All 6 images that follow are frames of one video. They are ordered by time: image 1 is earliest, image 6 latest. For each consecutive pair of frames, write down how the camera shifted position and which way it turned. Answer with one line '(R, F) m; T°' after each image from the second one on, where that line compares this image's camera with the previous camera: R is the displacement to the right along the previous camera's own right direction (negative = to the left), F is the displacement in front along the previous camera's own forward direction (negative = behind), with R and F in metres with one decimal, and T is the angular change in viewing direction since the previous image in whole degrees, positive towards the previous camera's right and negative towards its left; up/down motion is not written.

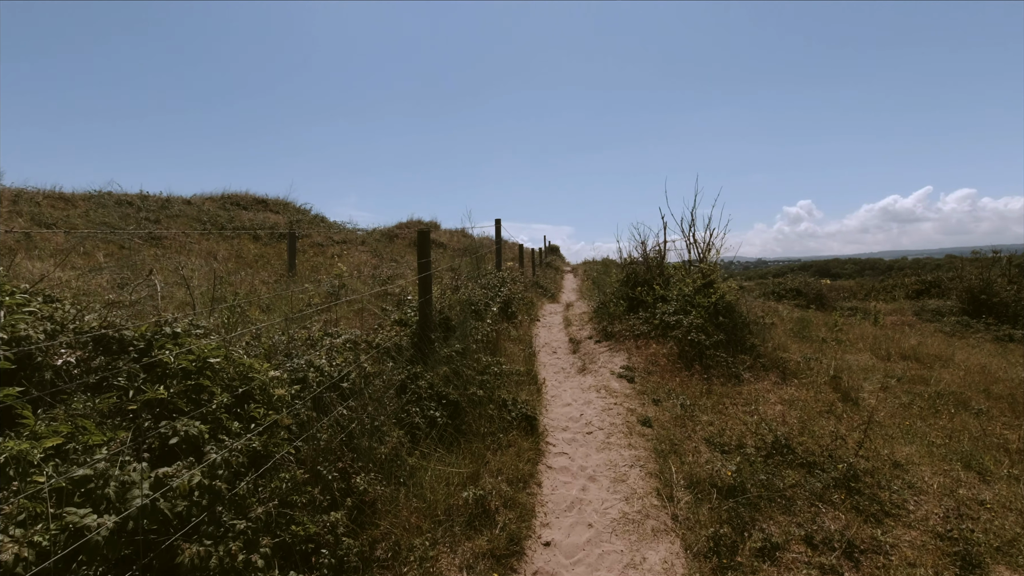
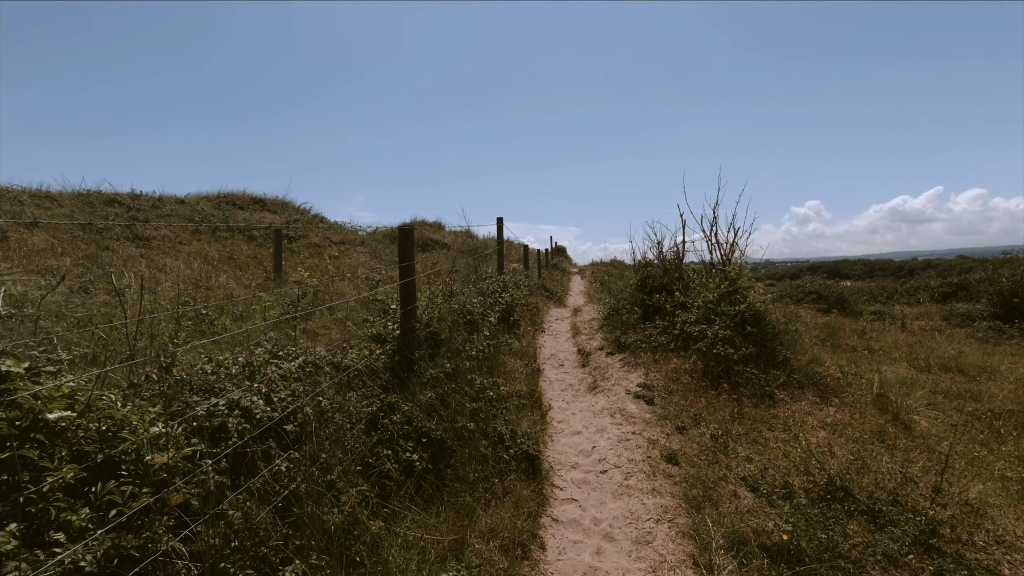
(+0.1, +0.8) m; -1°
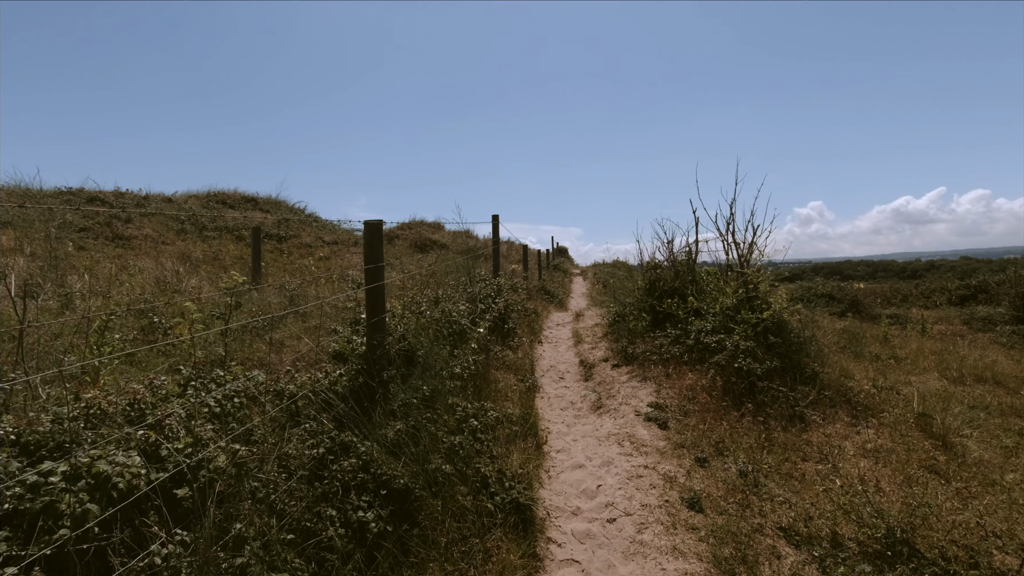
(+0.1, +0.7) m; 0°
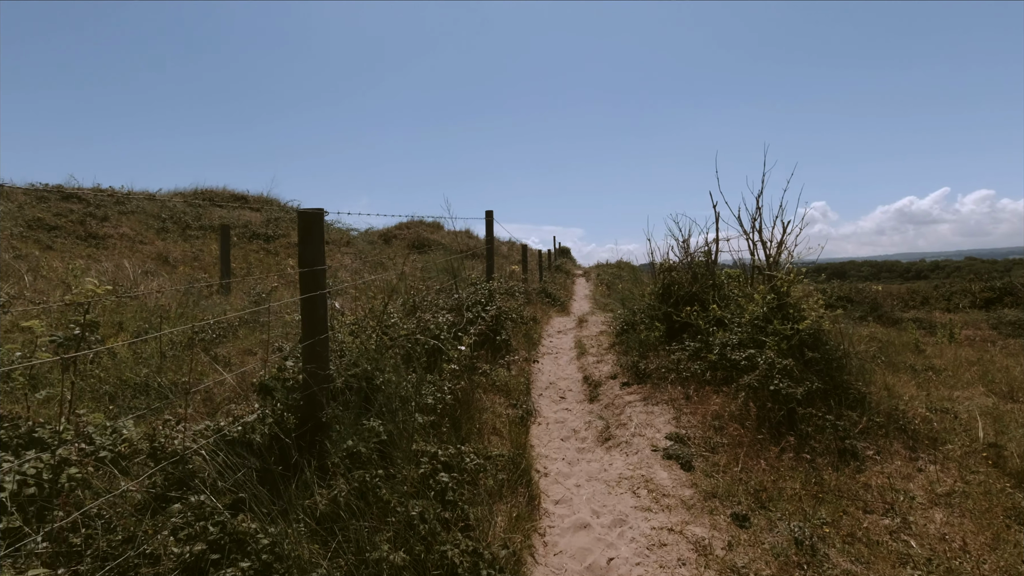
(+0.1, +0.8) m; 0°
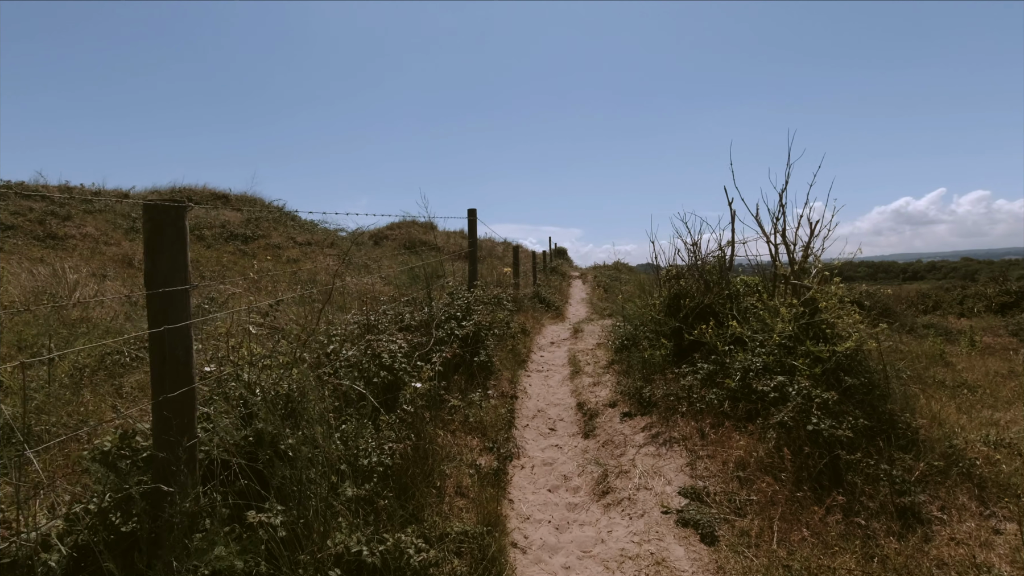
(+0.1, +0.8) m; 0°
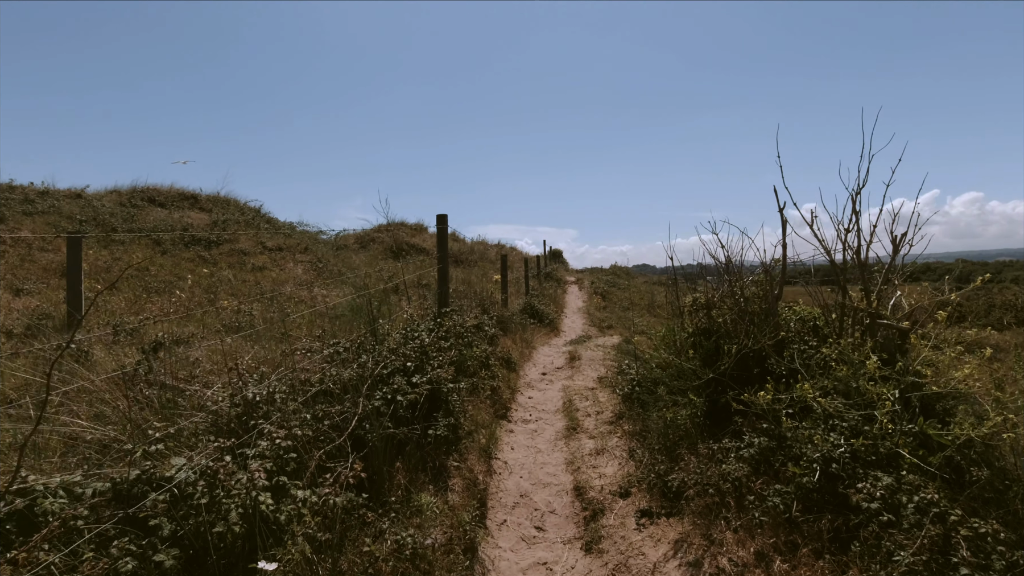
(+0.1, +1.3) m; 0°
